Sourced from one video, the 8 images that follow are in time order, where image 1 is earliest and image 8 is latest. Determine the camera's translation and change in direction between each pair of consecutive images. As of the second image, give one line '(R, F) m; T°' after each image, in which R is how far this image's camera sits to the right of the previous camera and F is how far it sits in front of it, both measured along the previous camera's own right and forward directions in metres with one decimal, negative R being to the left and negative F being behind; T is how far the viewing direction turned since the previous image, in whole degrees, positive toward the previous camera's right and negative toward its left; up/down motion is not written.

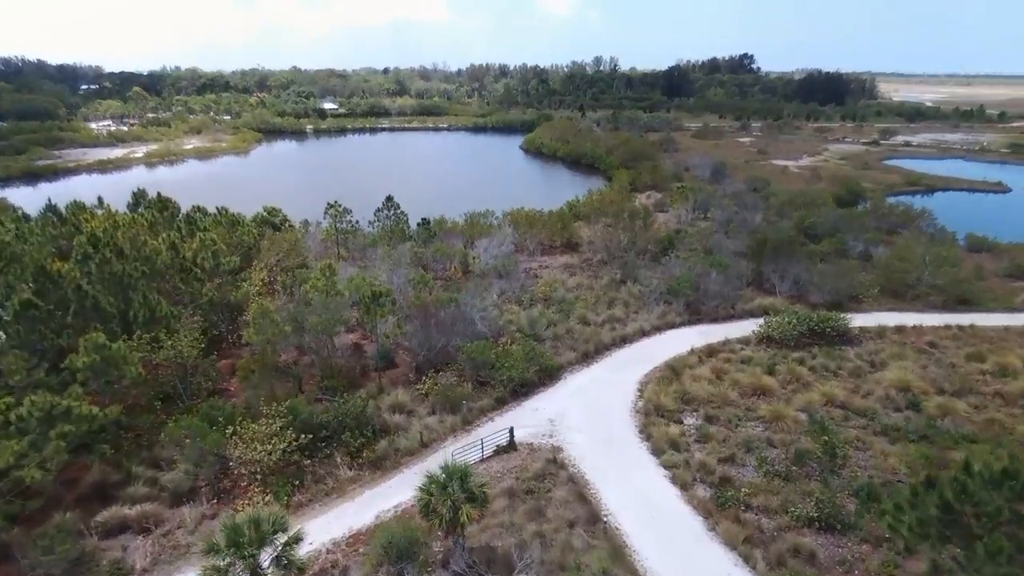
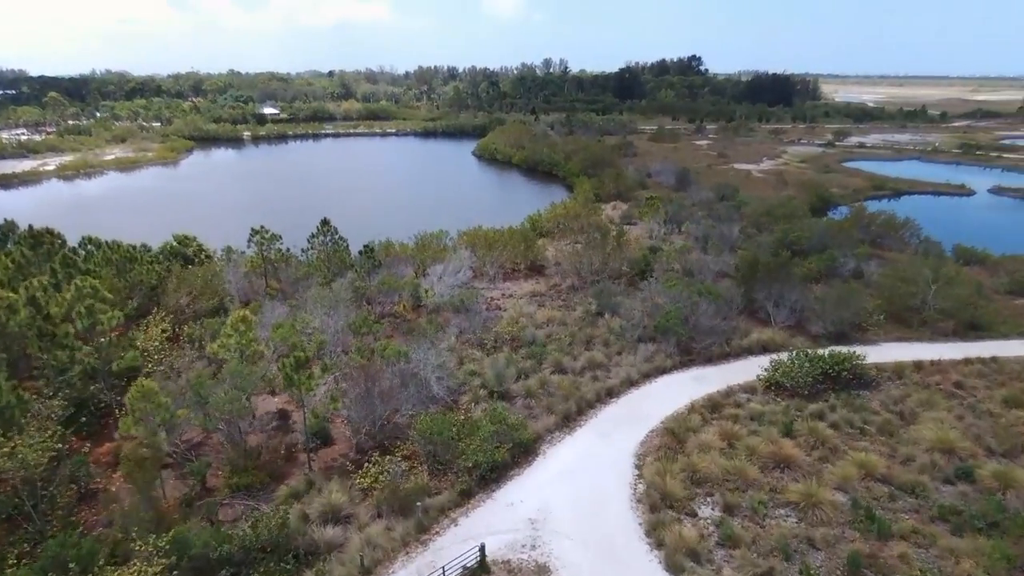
(-0.2, +3.8) m; +4°
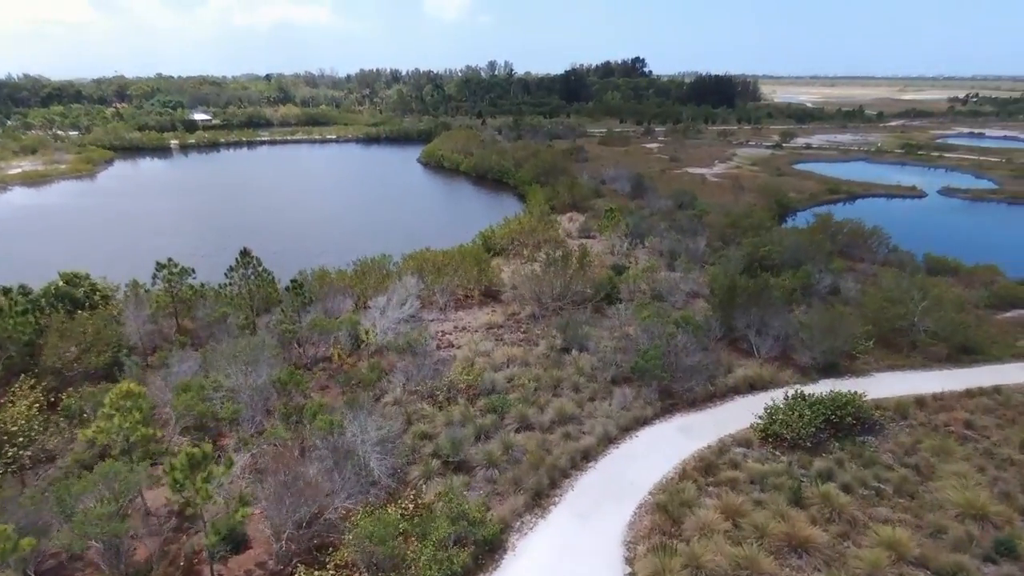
(-0.1, +2.9) m; +4°
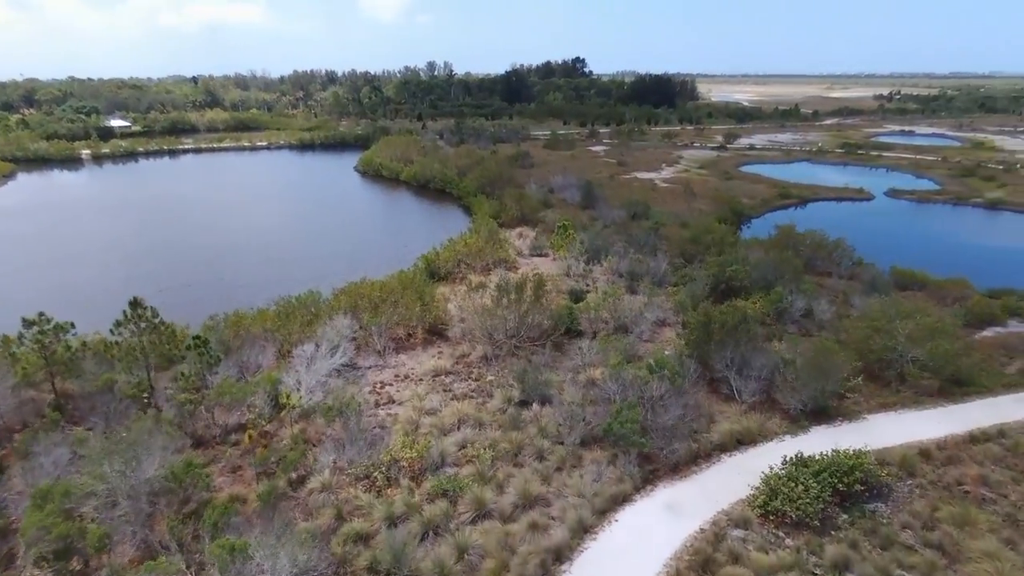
(0.0, +2.9) m; +5°
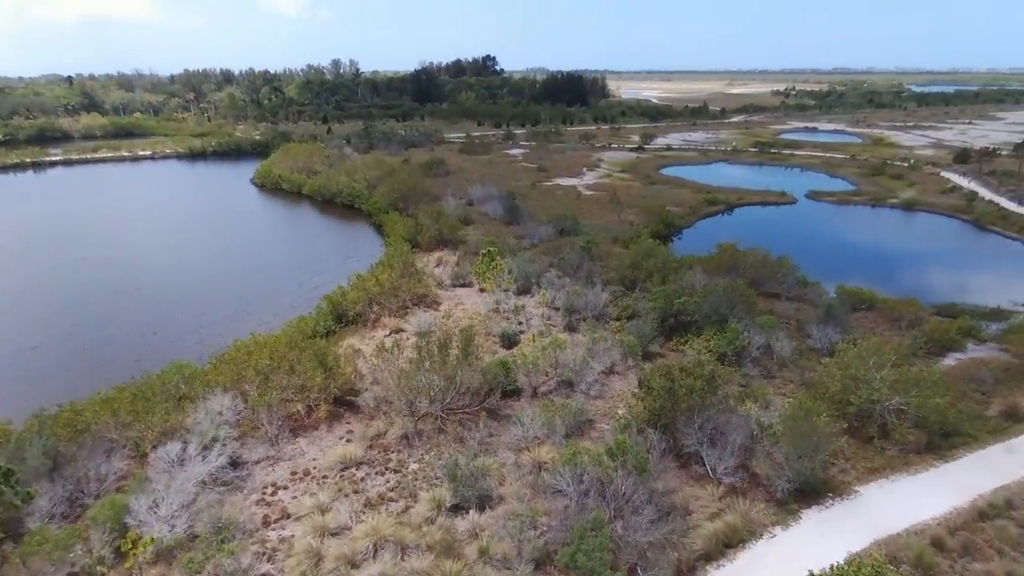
(0.0, +3.8) m; +7°
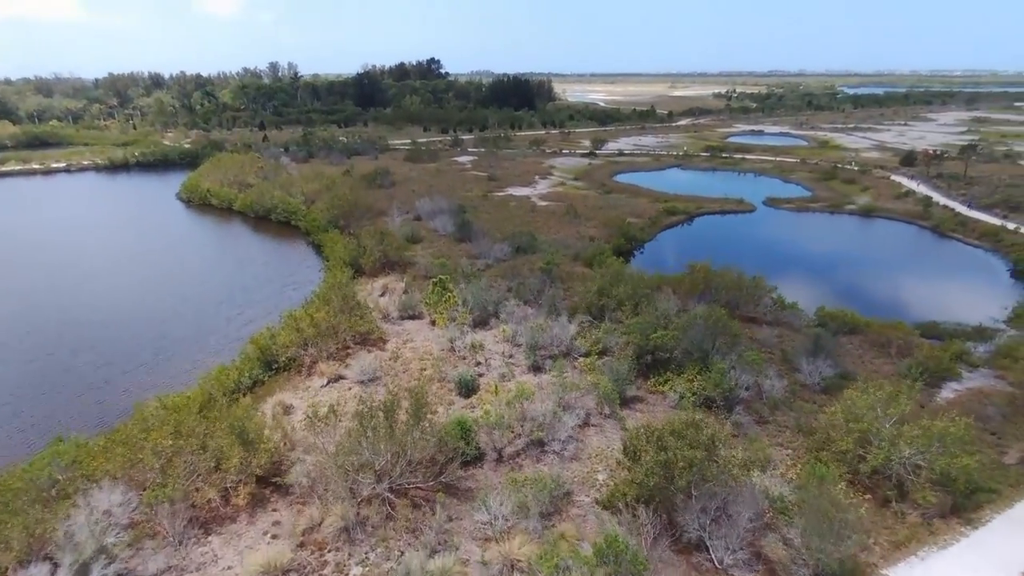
(-0.2, +3.0) m; +4°
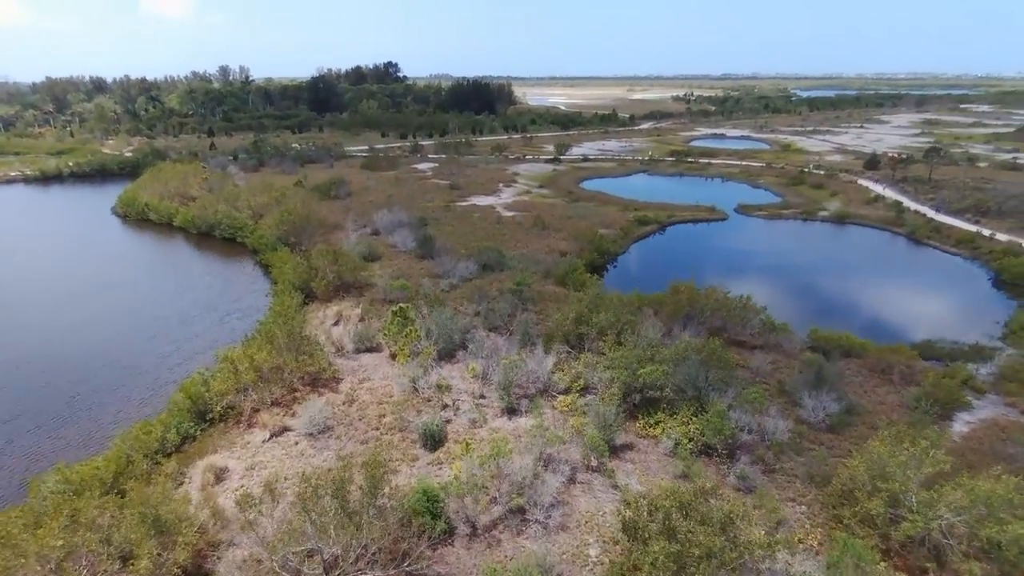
(-0.2, +2.6) m; +3°
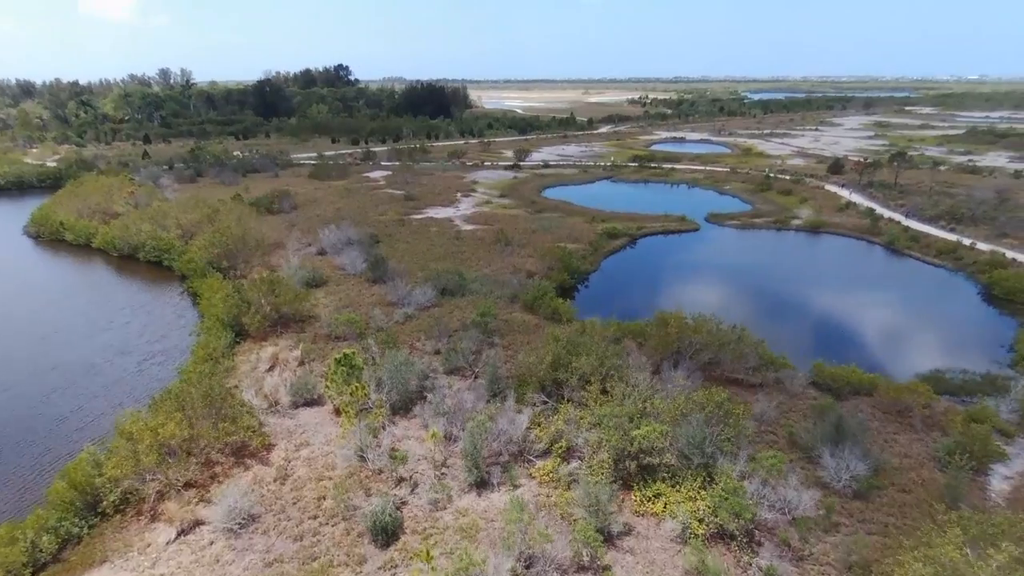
(-0.2, +3.4) m; +4°
